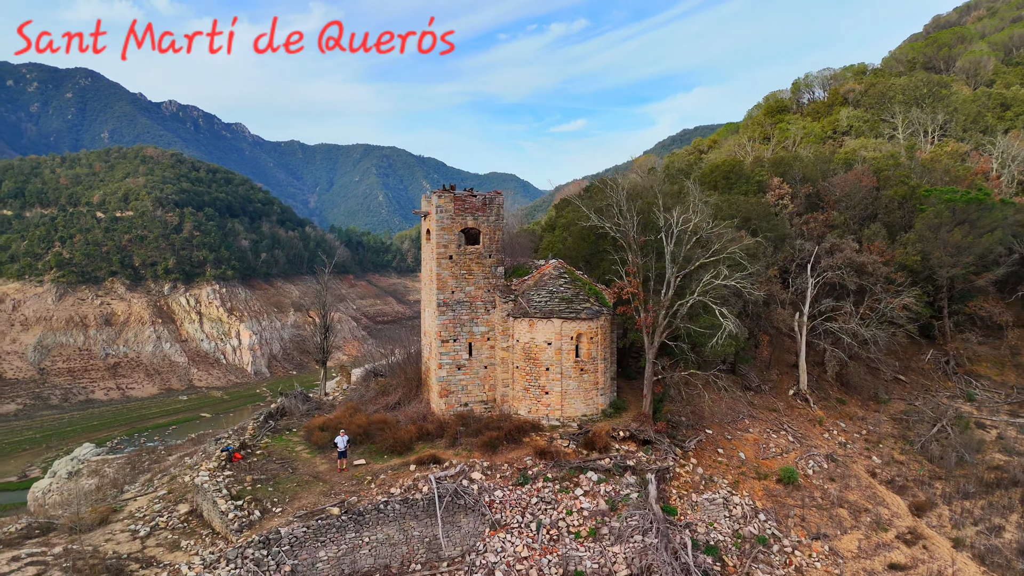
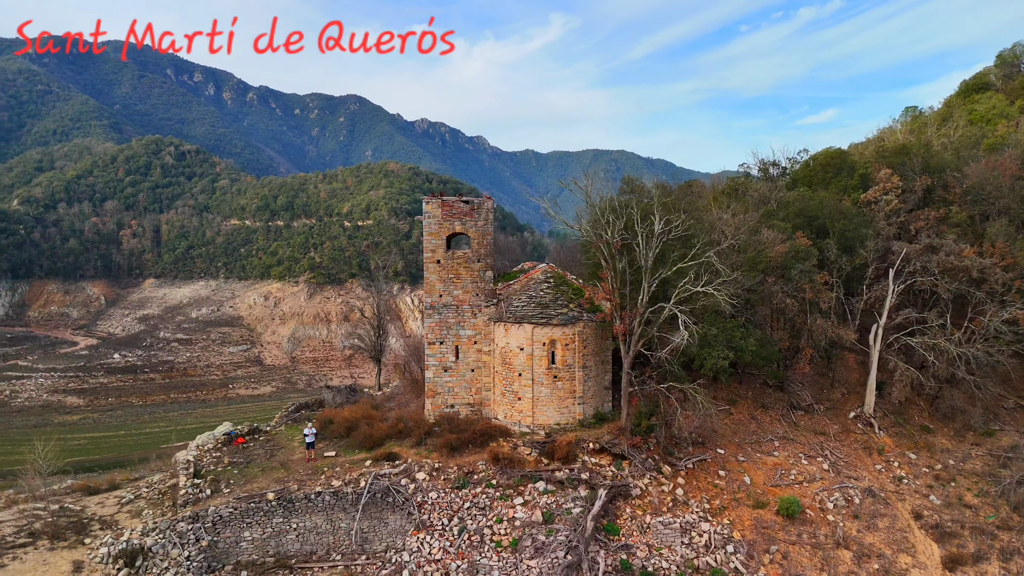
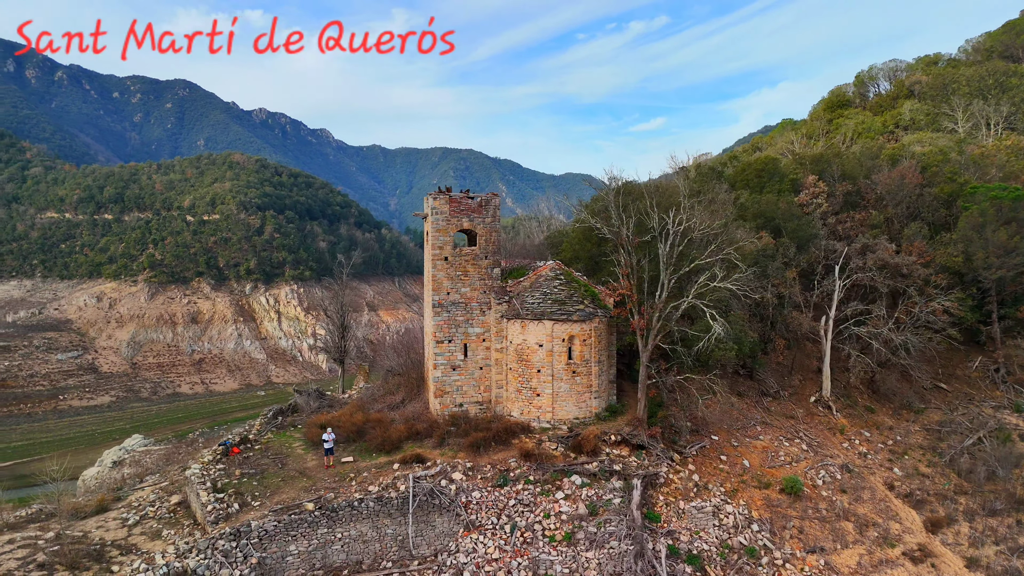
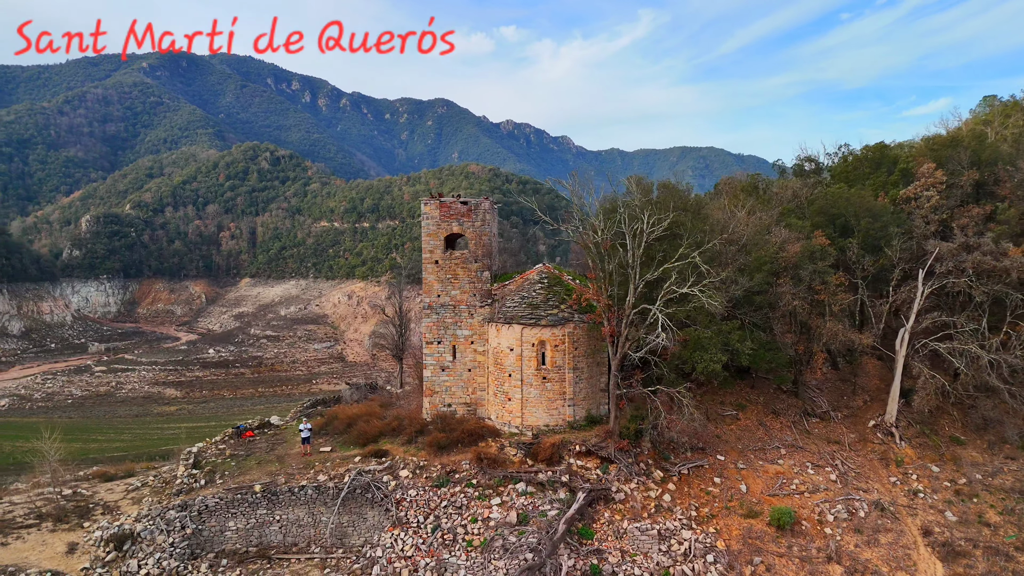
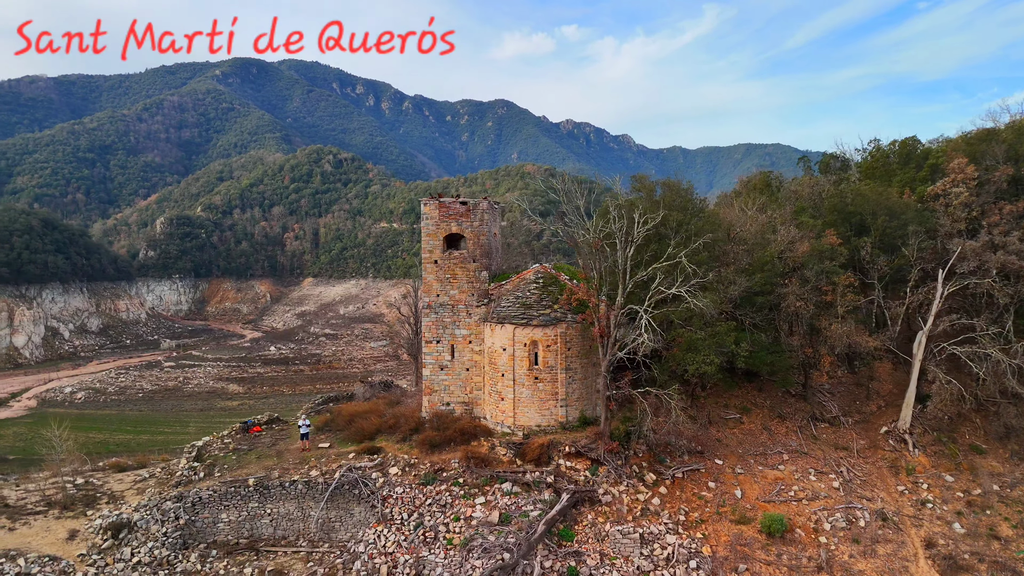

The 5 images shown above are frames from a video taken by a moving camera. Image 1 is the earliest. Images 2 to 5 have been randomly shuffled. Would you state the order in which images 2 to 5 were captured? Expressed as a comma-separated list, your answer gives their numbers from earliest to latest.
3, 2, 4, 5
